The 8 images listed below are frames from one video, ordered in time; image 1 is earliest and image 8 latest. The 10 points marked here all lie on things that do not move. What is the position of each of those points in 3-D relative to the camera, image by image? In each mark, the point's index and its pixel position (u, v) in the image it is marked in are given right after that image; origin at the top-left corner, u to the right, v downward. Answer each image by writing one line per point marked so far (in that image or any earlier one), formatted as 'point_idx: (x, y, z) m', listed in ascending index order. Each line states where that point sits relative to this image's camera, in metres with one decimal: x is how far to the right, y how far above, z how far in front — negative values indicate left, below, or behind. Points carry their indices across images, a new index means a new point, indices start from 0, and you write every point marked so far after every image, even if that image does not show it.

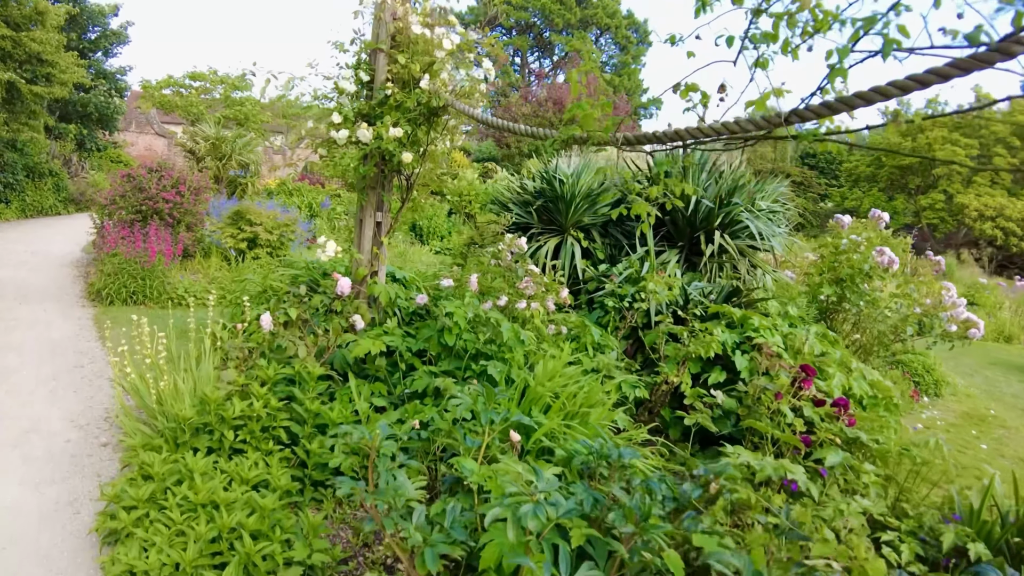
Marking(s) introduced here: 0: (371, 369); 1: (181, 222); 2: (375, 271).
0: (-0.8, -0.5, +3.8) m
1: (-4.2, +0.8, +8.5) m
2: (-1.0, +0.1, +4.7) m
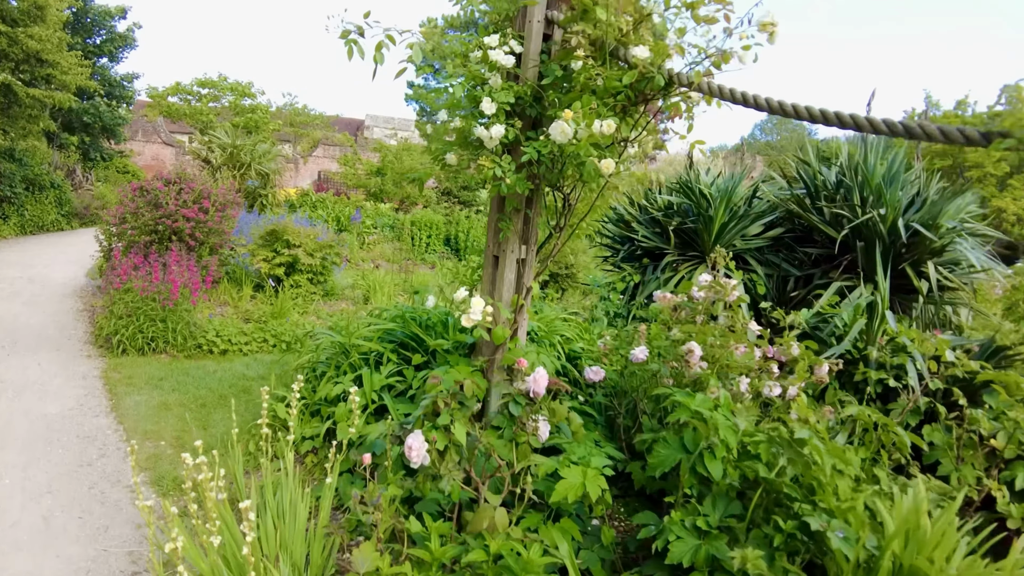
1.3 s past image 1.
0: (+0.2, -0.8, +2.3) m
1: (-3.2, +0.4, +7.0) m
2: (0.0, -0.2, +3.2) m
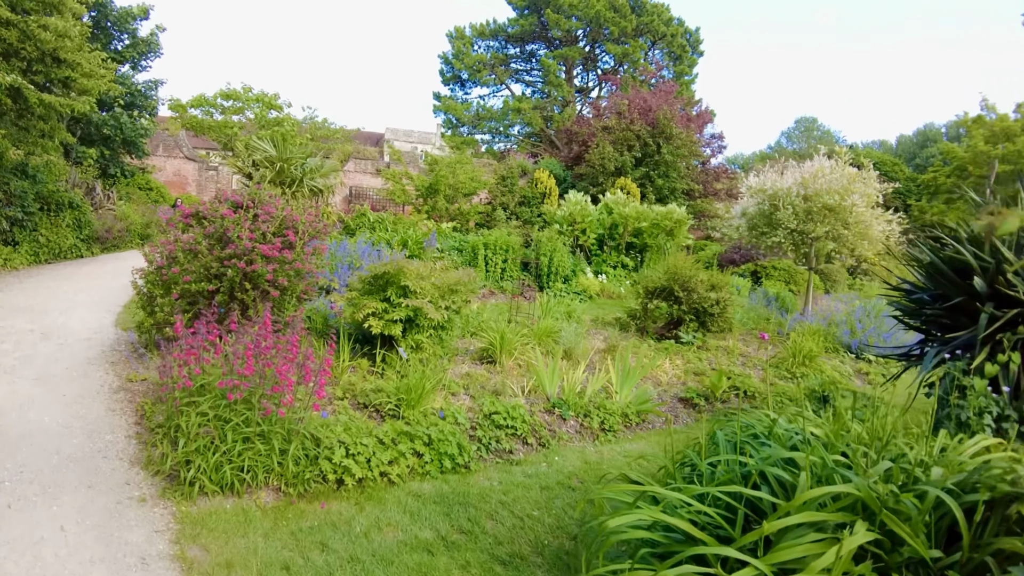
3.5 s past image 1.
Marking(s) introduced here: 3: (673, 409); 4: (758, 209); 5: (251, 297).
0: (+1.8, -1.2, +0.2) m
1: (-1.6, 0.0, +5.0) m
2: (+1.6, -0.6, +1.1) m
3: (+1.4, -1.0, +5.6) m
4: (+4.0, +1.3, +10.7) m
5: (-1.9, -0.1, +4.7) m
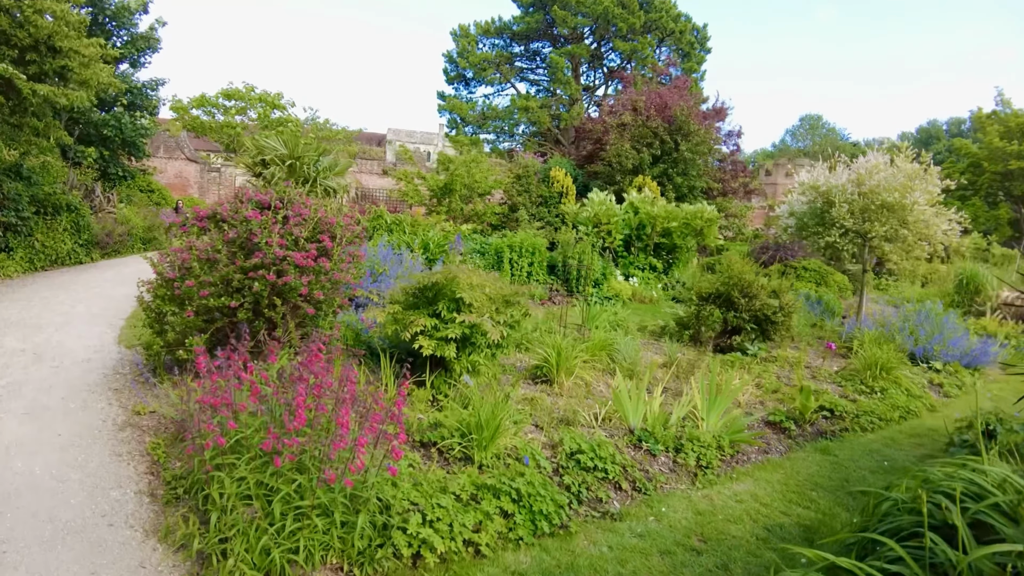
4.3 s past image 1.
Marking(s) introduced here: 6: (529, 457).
0: (+2.3, -1.2, -0.5) m
1: (-1.1, -0.1, +4.3) m
2: (+2.1, -0.7, +0.4) m
3: (+1.9, -1.1, +4.9) m
4: (+4.5, +1.2, +10.0) m
5: (-1.4, -0.2, +4.0) m
6: (+0.1, -0.9, +3.5) m
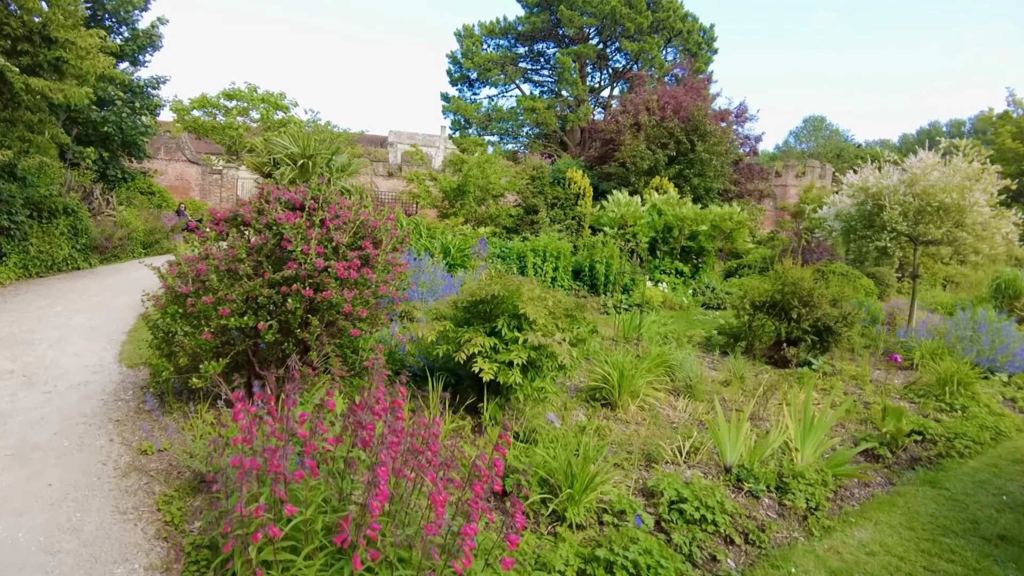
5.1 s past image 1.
0: (+2.7, -1.3, -1.1) m
1: (-0.7, -0.2, +3.6) m
2: (+2.5, -0.7, -0.2) m
3: (+2.3, -1.2, +4.2) m
4: (+4.9, +1.1, +9.4) m
5: (-1.0, -0.2, +3.3) m
6: (+0.5, -1.0, +2.9) m
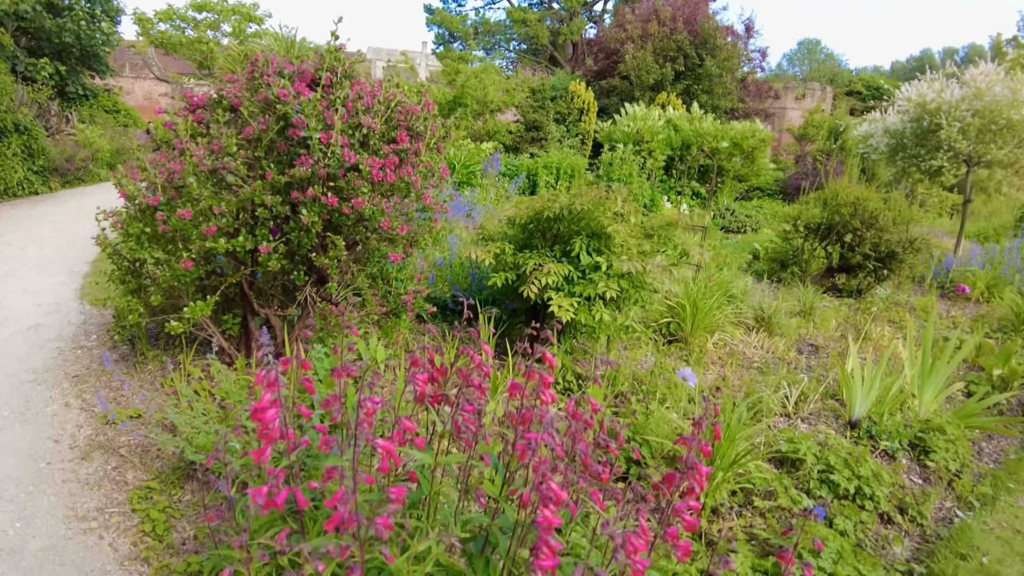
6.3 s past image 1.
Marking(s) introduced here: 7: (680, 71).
0: (+3.2, -1.4, -1.8) m
1: (-0.4, +0.1, +2.7) m
2: (+2.9, -0.7, -1.0) m
3: (+2.6, -0.7, +3.5) m
4: (+5.0, +2.1, +8.4) m
5: (-0.6, +0.1, +2.4) m
6: (+0.9, -0.7, +2.1) m
7: (+4.8, +6.2, +19.0) m
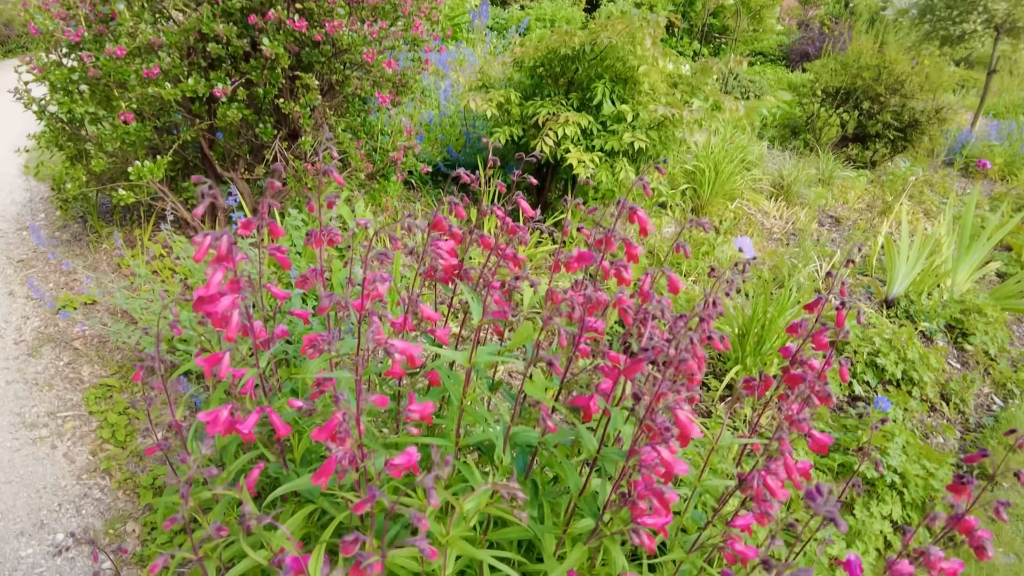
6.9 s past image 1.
0: (+3.3, -1.6, -1.8) m
1: (-0.4, +0.6, +2.3) m
2: (+3.1, -0.8, -1.1) m
3: (+2.6, -0.1, +3.3) m
4: (+4.9, +3.6, +7.7) m
5: (-0.6, +0.5, +2.0) m
6: (+0.9, -0.3, +1.9) m
7: (+4.4, +9.5, +17.4) m
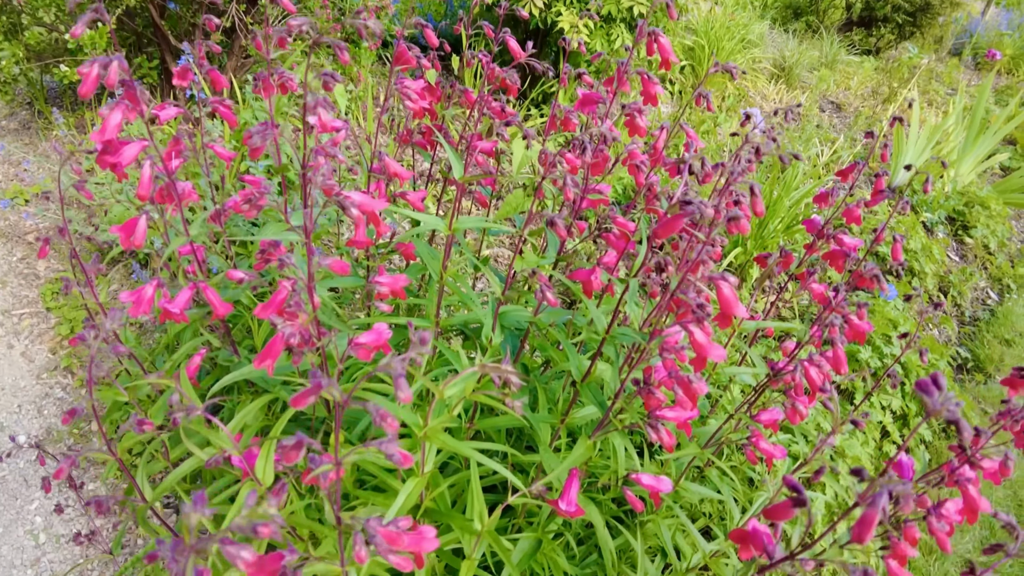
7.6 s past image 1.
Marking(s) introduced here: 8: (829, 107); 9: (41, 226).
0: (+3.4, -1.8, -1.6) m
1: (-0.4, +1.0, +2.1) m
2: (+3.1, -0.9, -1.1) m
3: (+2.5, +0.5, +3.2) m
4: (+4.8, +4.8, +7.1) m
5: (-0.6, +0.8, +1.8) m
6: (+0.9, 0.0, +1.8) m
7: (+4.0, +11.9, +15.9) m
8: (+1.8, +1.0, +3.7) m
9: (-1.3, +0.2, +1.9) m
